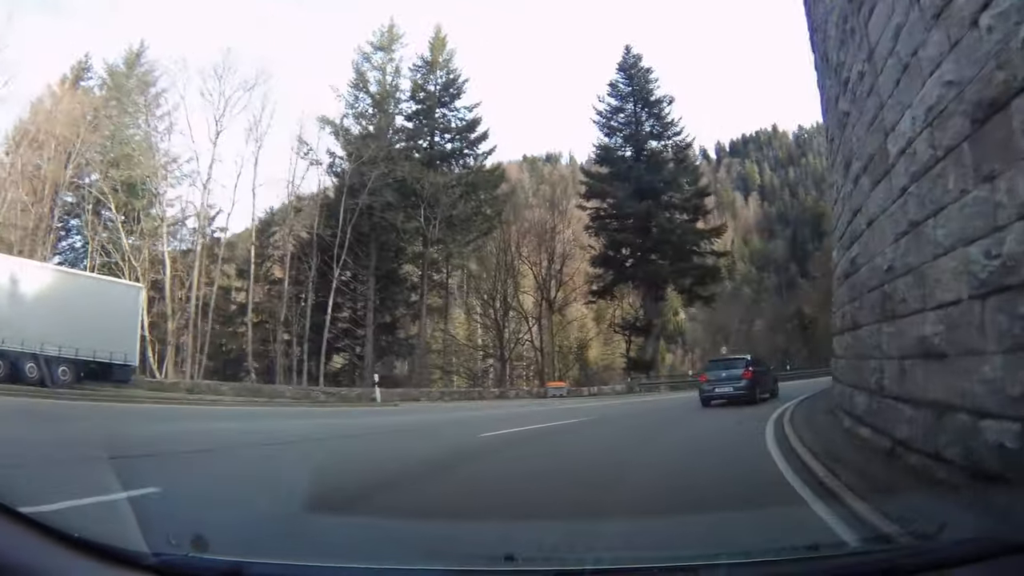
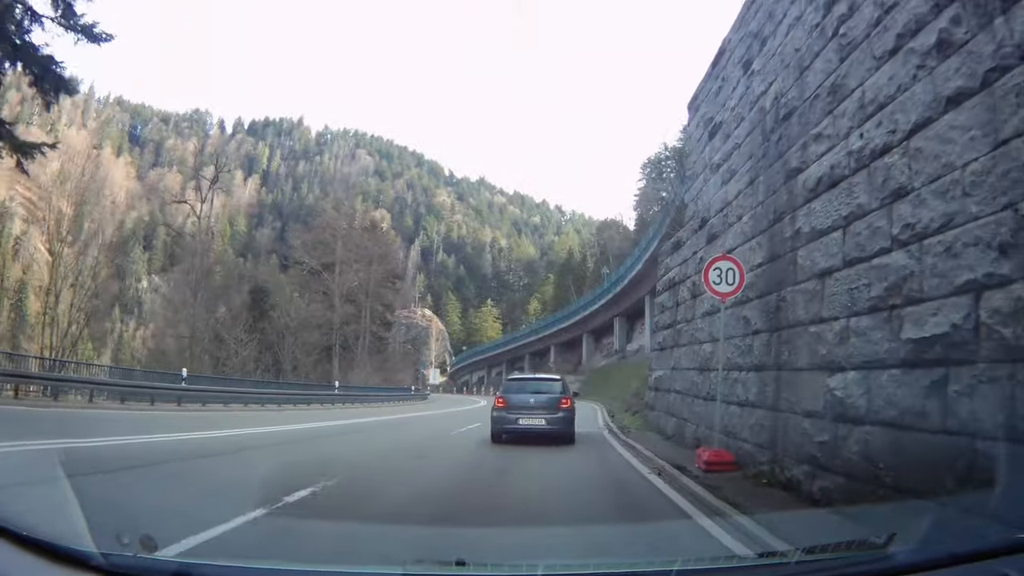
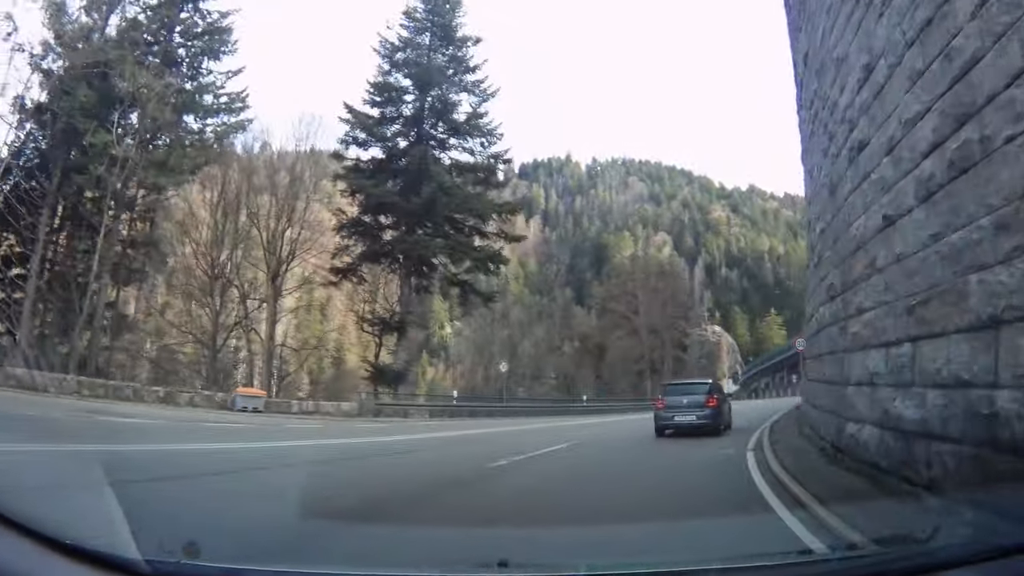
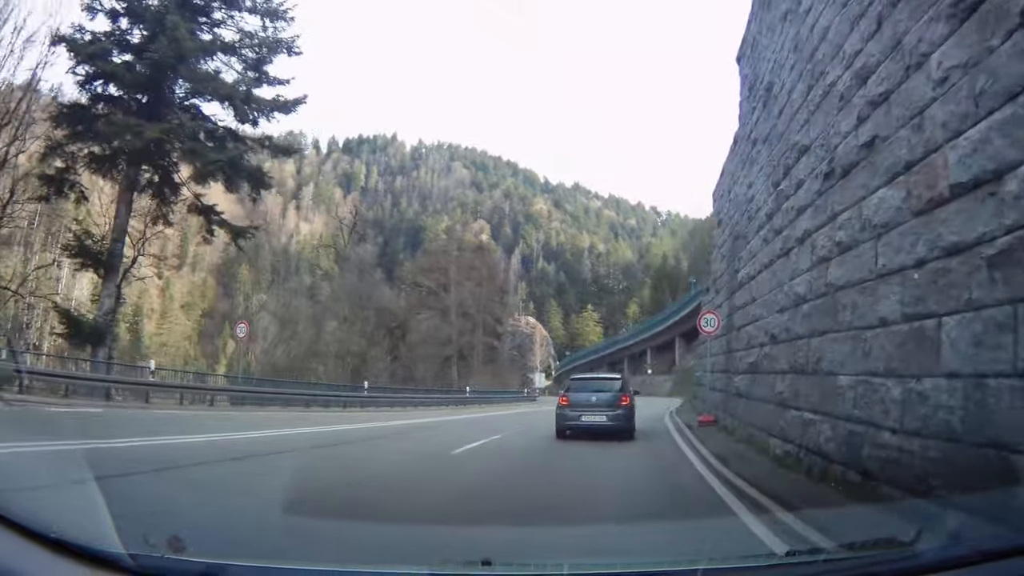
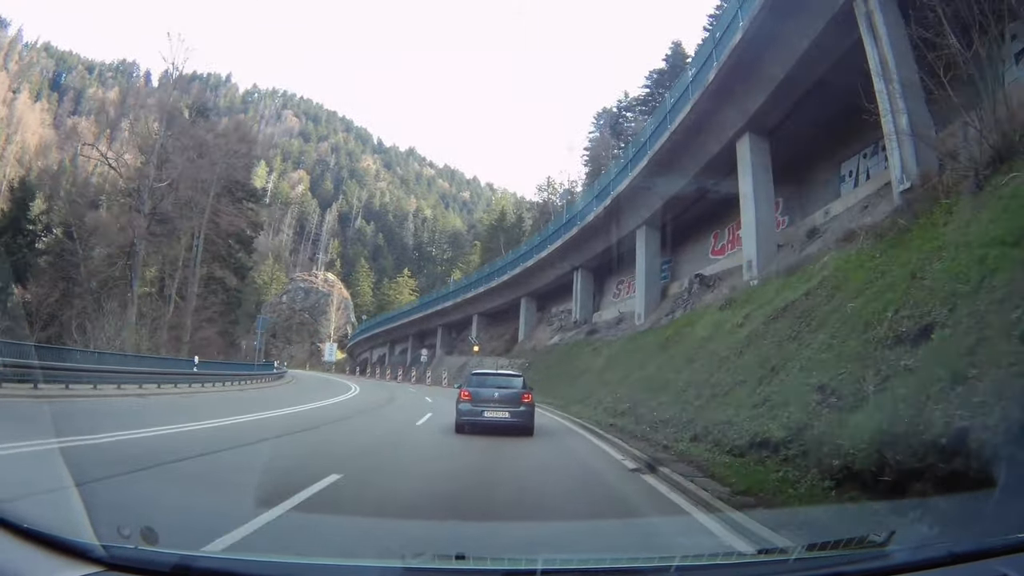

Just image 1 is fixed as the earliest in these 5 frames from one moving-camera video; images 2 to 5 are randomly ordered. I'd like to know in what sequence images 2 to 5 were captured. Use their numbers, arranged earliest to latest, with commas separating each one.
3, 4, 2, 5
